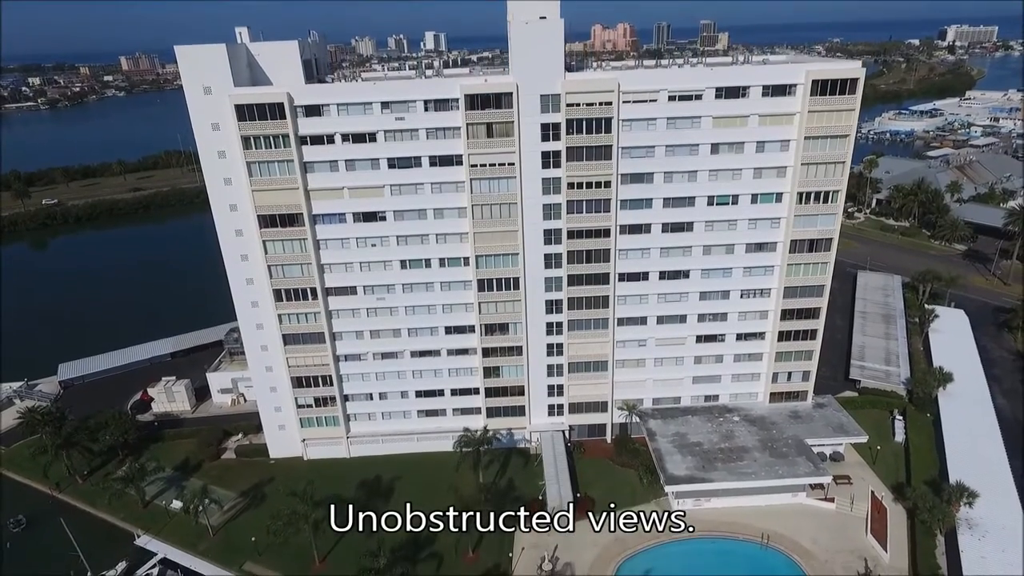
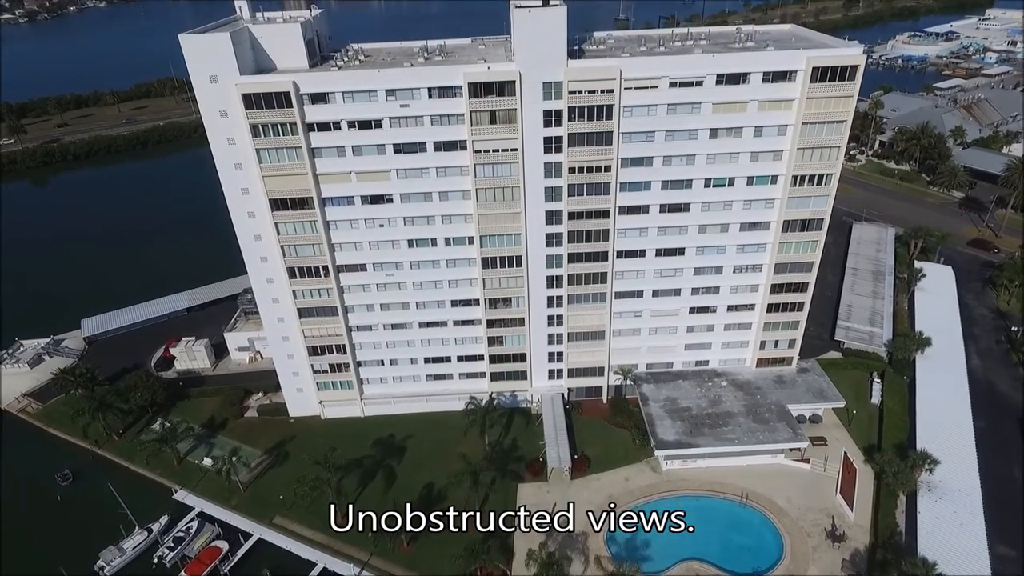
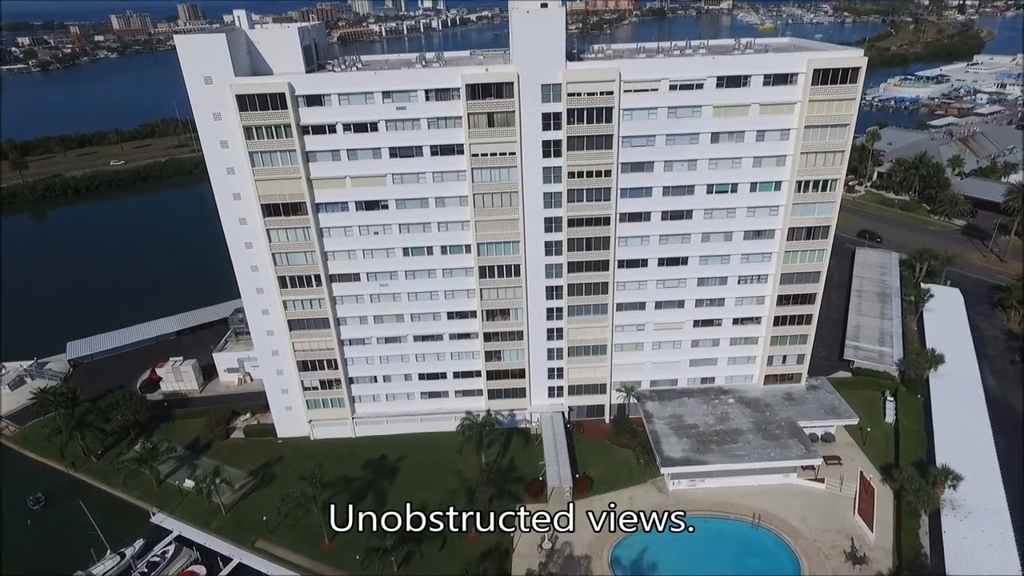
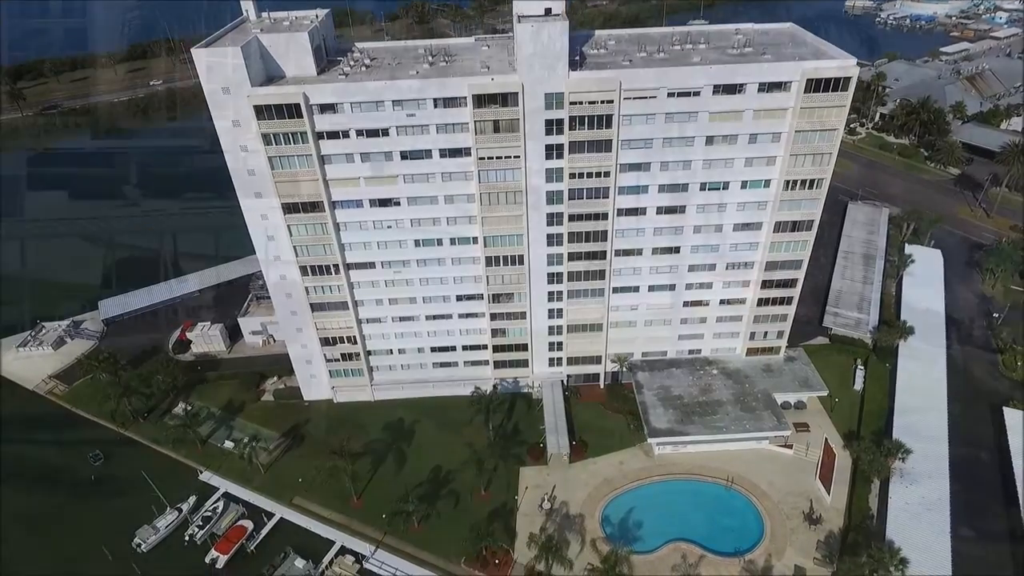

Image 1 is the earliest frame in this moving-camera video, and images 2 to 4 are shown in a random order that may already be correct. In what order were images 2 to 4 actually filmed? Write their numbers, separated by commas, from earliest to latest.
3, 2, 4
